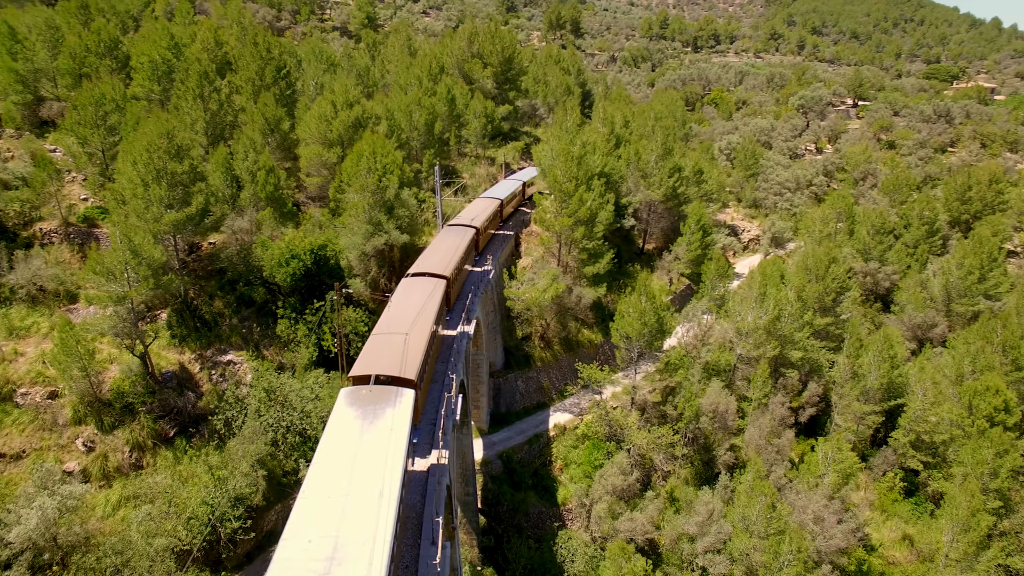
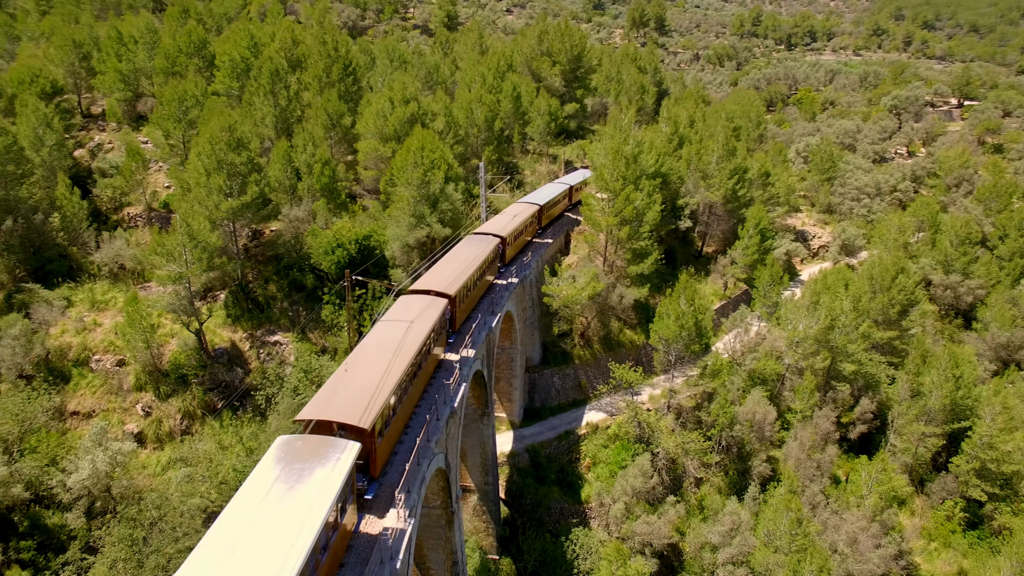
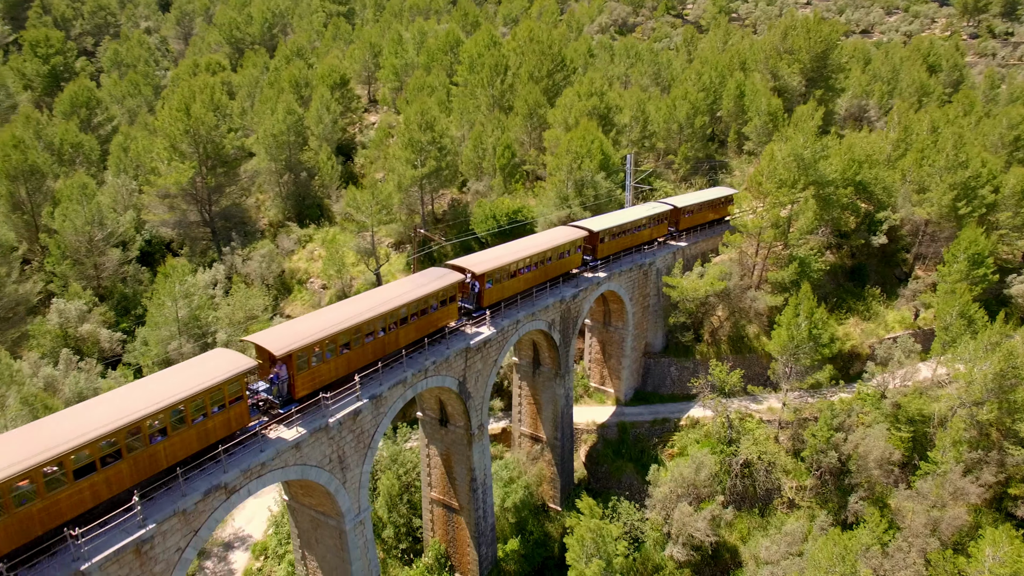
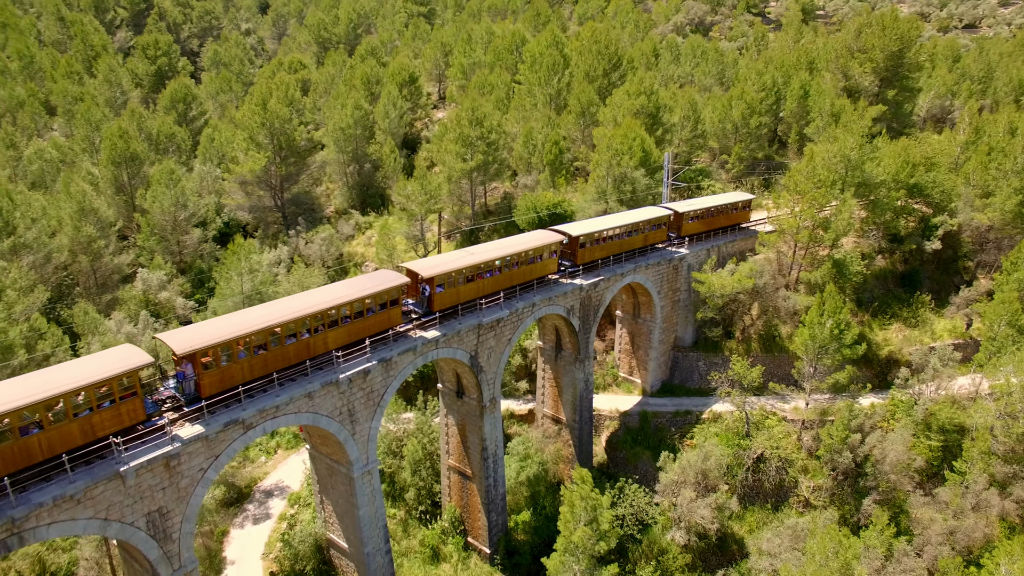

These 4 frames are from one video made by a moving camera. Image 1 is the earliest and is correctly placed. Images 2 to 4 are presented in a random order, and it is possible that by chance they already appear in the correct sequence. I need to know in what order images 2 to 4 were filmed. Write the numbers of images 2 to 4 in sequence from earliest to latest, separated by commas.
2, 3, 4
